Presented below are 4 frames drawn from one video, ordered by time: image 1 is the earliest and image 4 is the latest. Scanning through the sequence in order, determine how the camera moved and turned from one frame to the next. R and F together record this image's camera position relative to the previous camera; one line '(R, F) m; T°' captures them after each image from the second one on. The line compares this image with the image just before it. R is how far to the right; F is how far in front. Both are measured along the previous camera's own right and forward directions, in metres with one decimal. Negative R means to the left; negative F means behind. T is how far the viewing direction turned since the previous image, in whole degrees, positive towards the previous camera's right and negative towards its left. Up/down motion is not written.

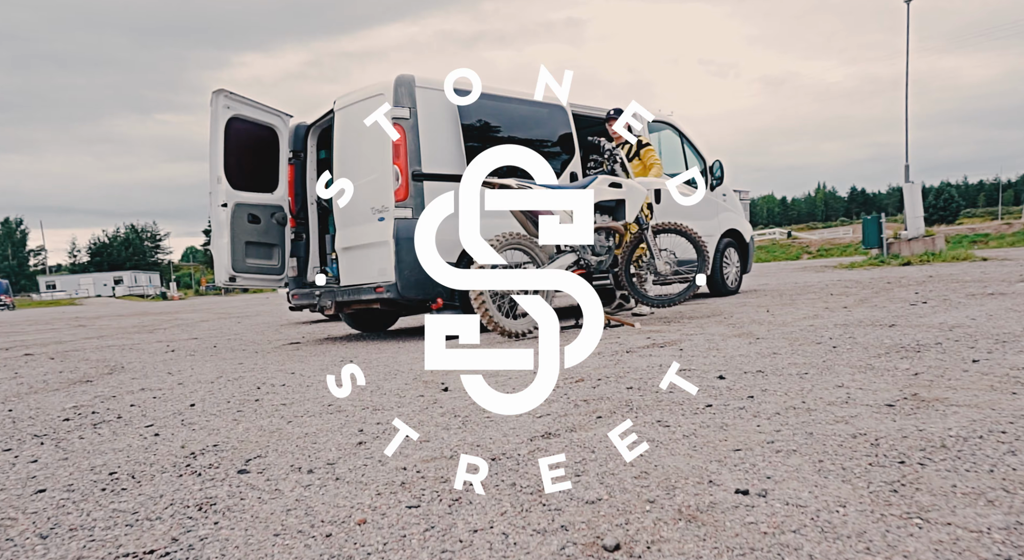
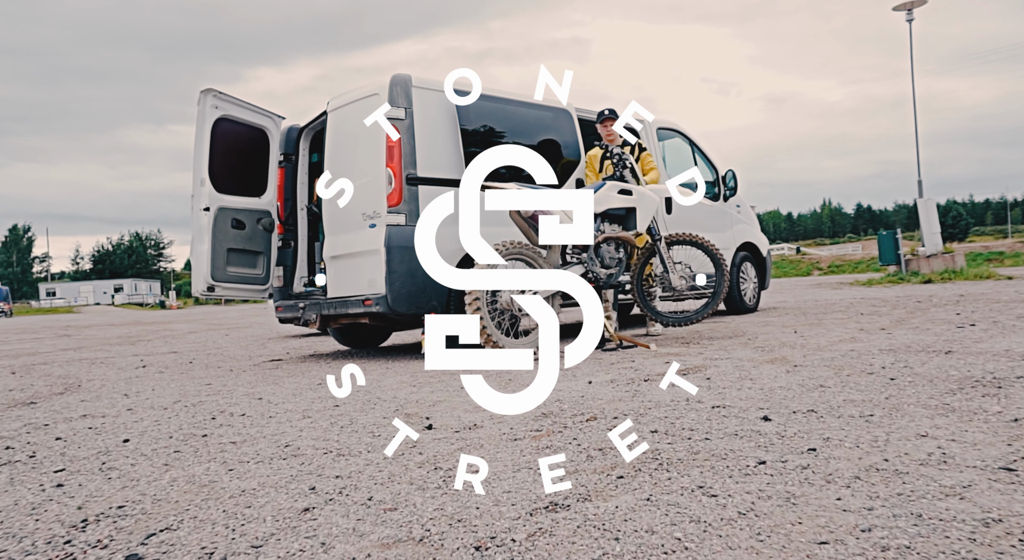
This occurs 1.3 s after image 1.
(0.0, +0.6) m; 0°
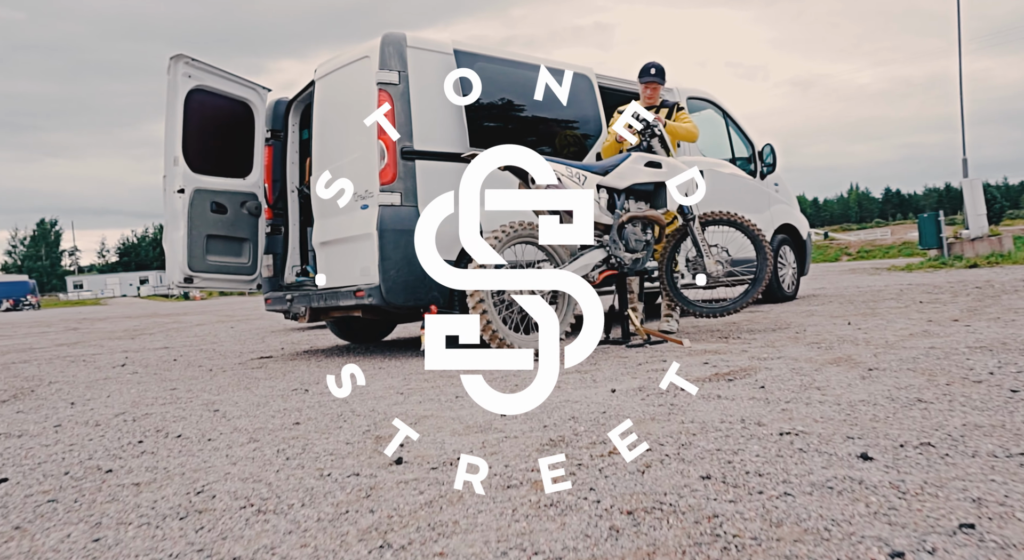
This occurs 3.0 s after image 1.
(+0.1, +0.7) m; -2°
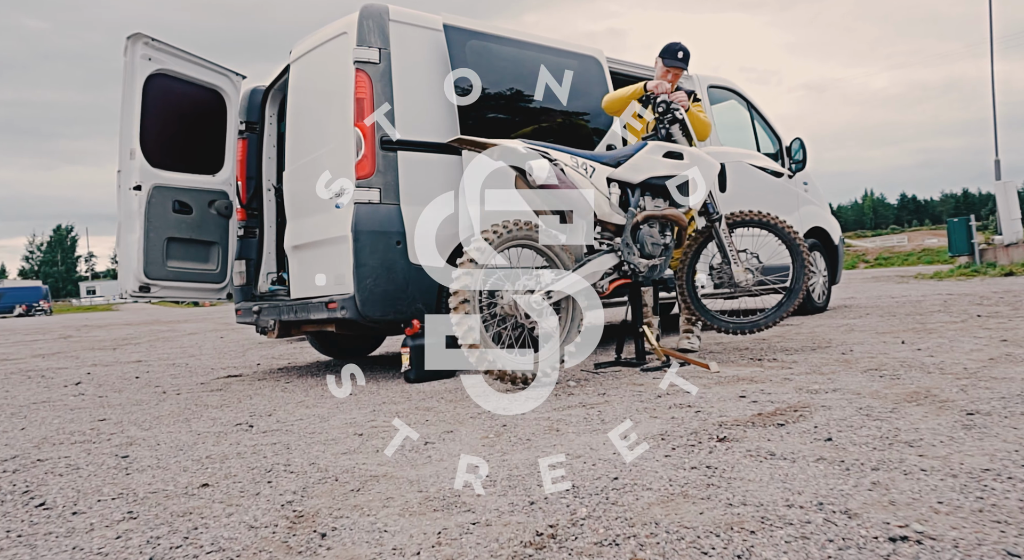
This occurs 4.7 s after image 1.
(+0.1, +0.7) m; -1°
